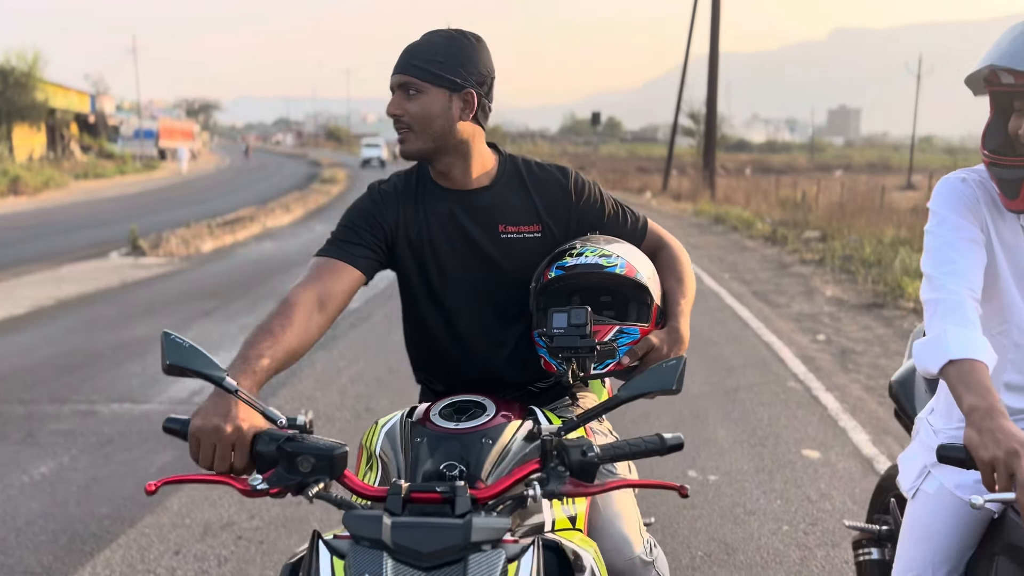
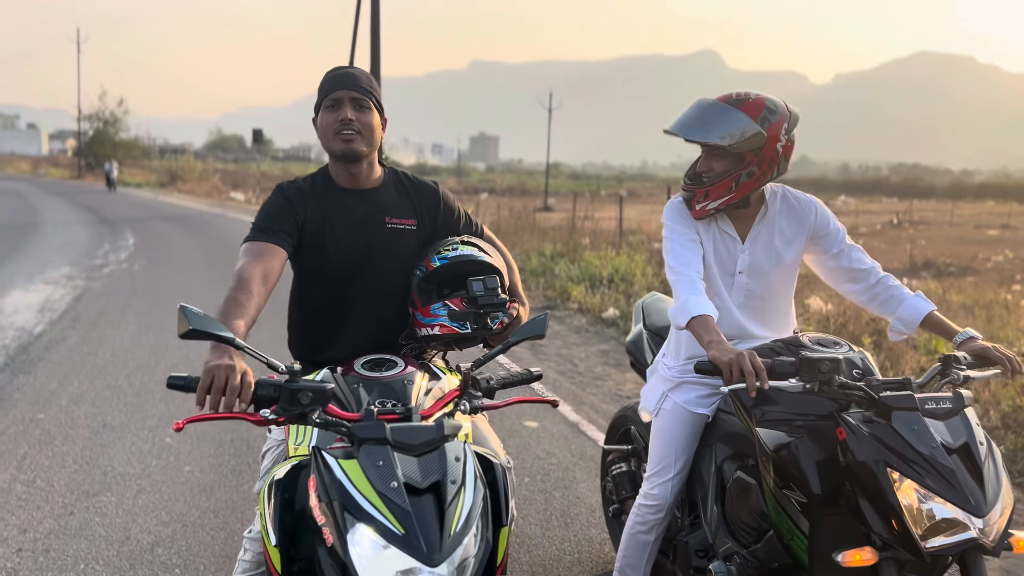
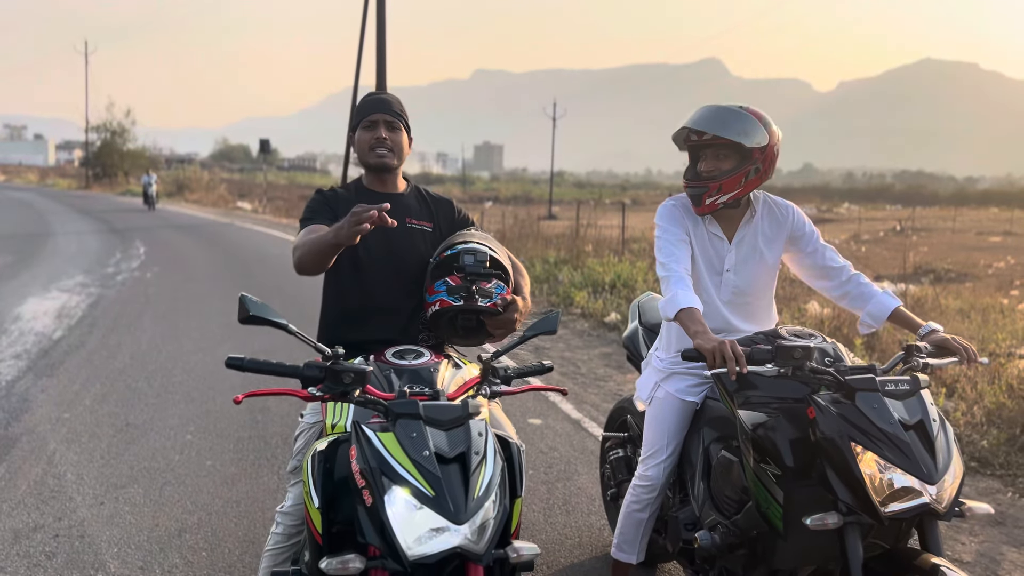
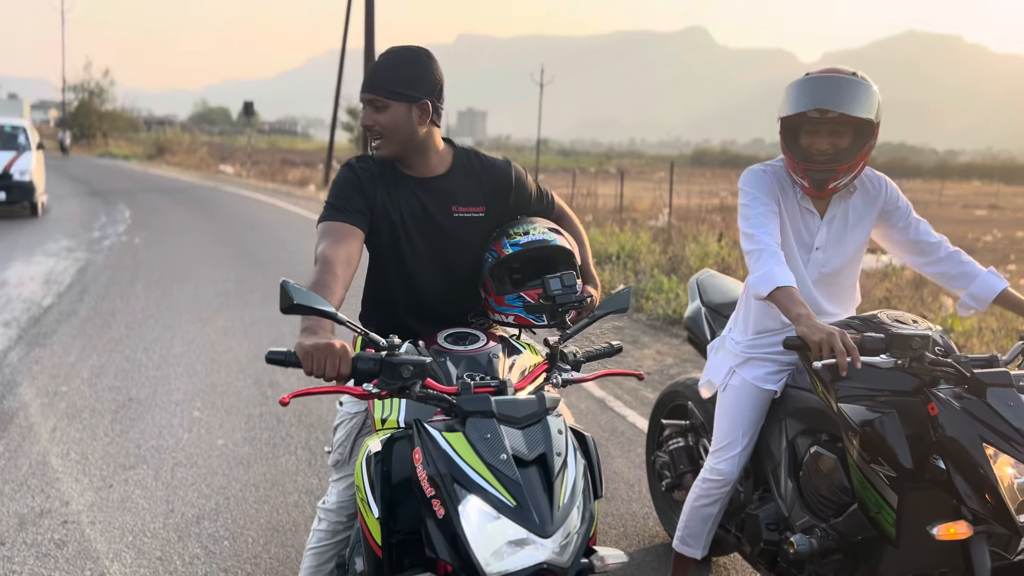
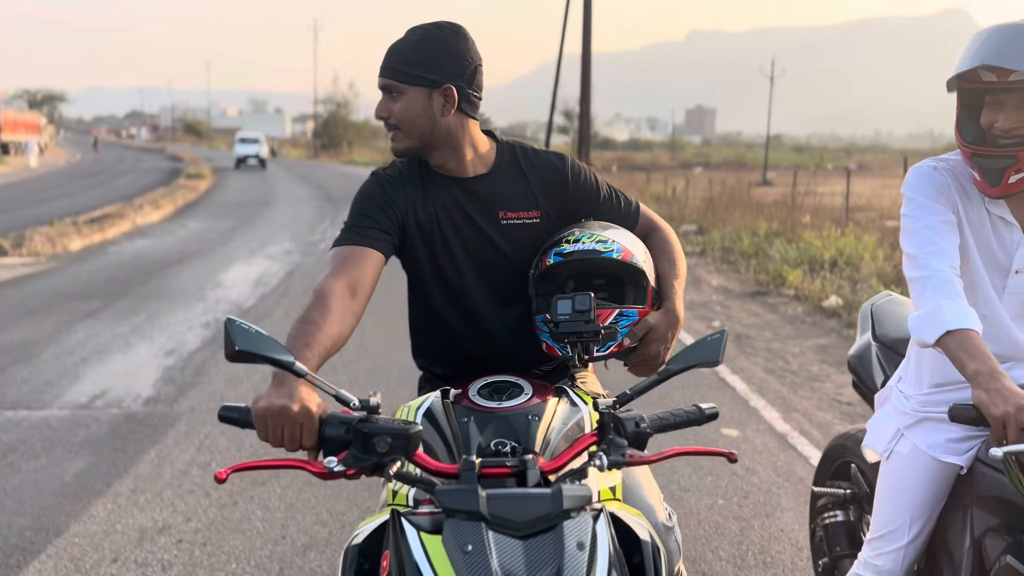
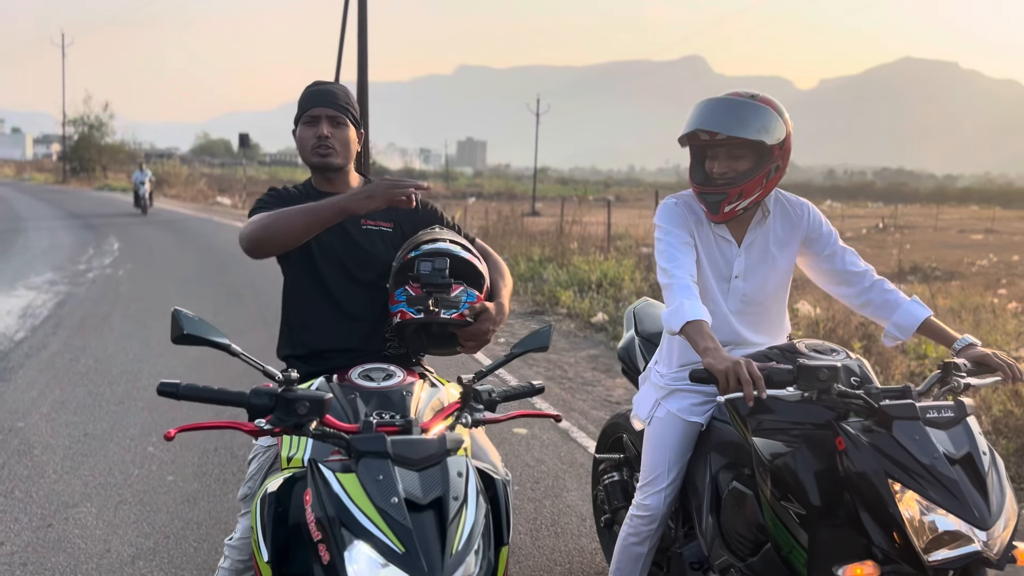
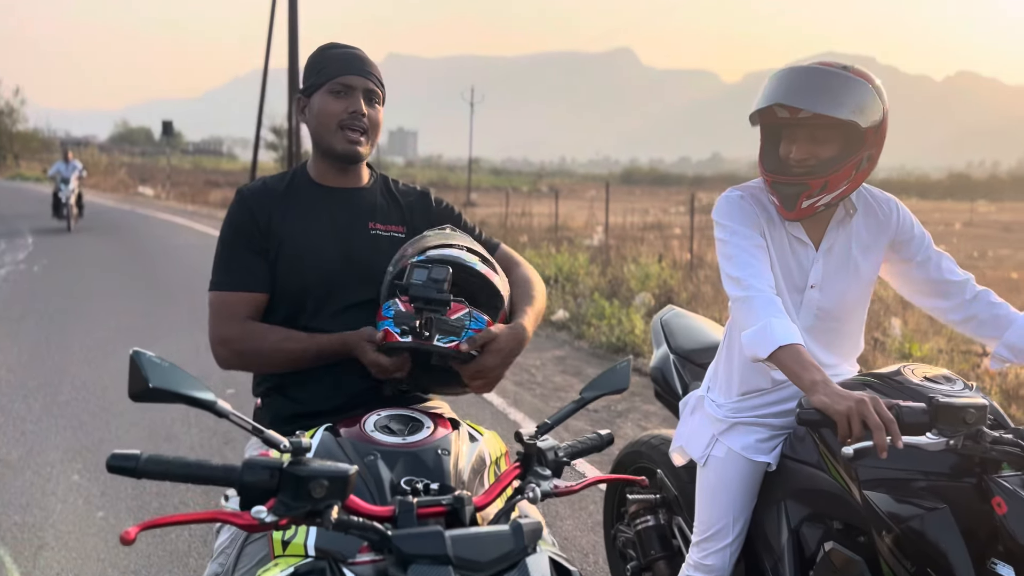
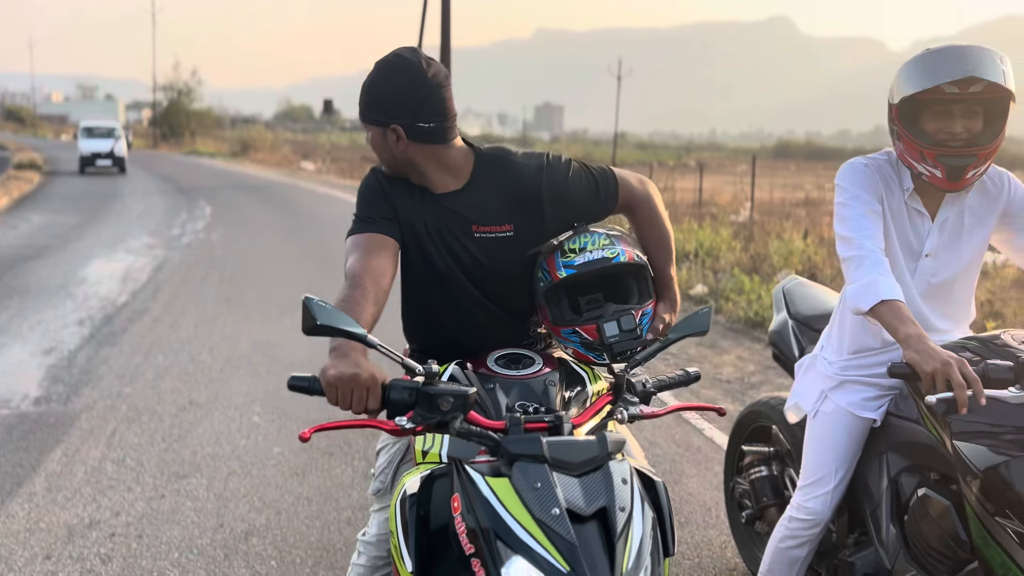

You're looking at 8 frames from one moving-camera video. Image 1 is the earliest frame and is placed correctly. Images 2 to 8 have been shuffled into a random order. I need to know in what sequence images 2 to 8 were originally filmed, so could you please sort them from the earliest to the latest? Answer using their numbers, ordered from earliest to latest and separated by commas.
5, 8, 4, 2, 3, 6, 7
